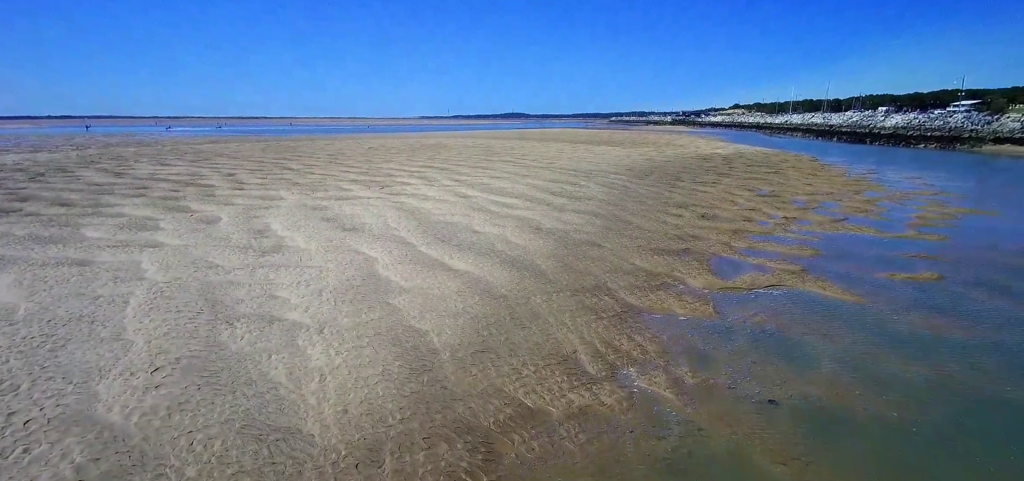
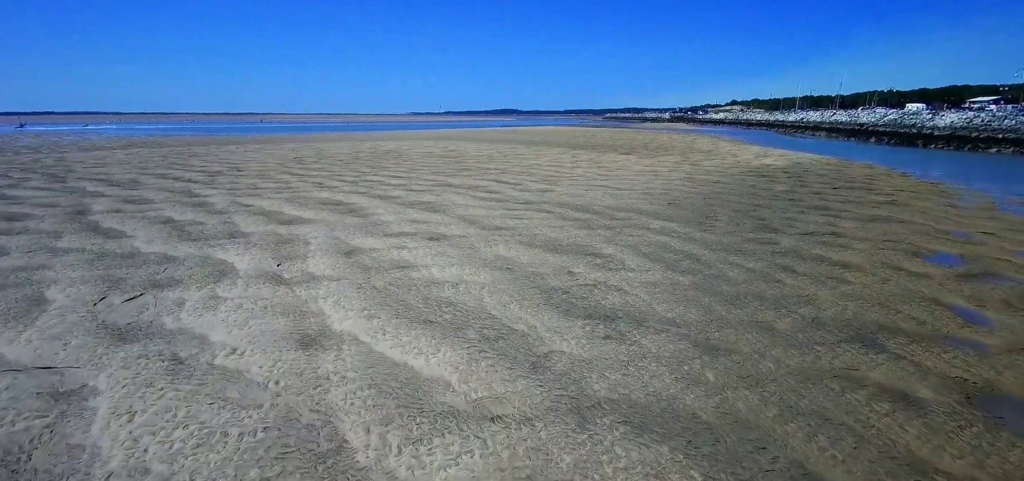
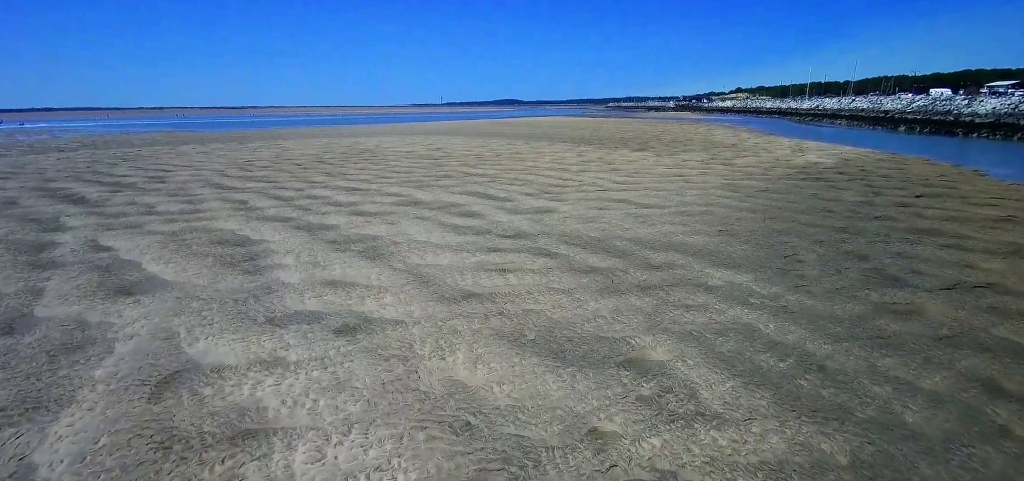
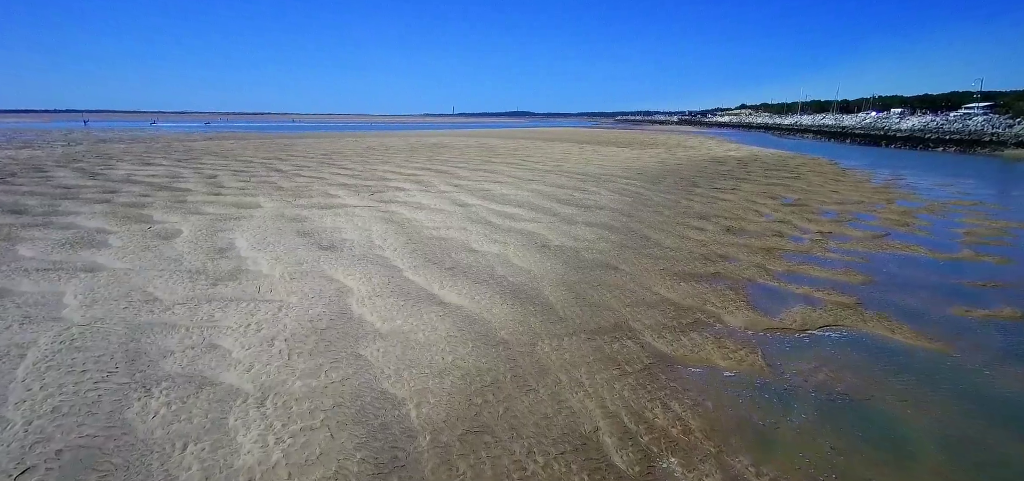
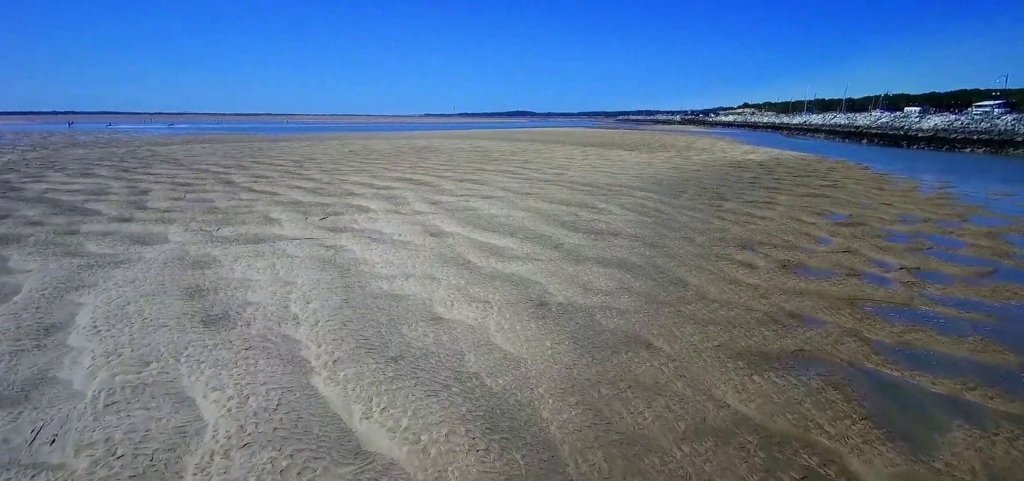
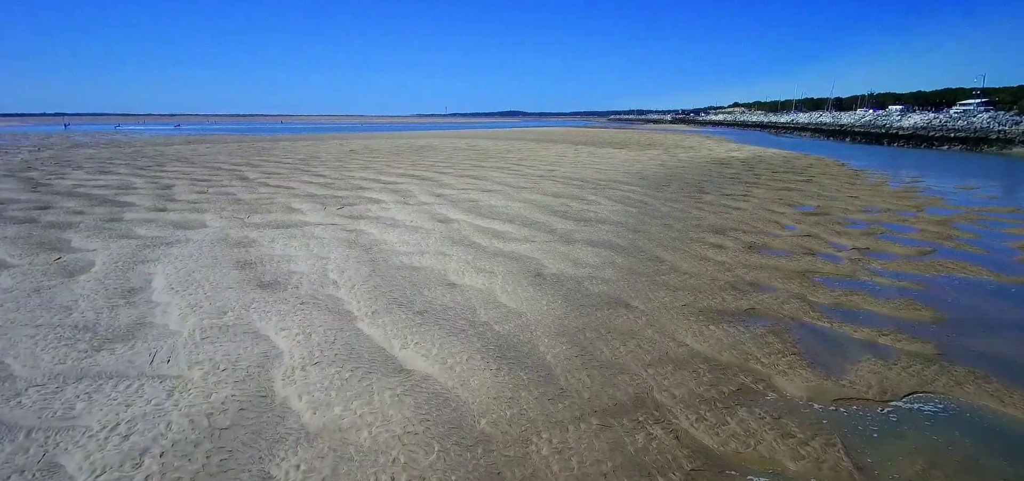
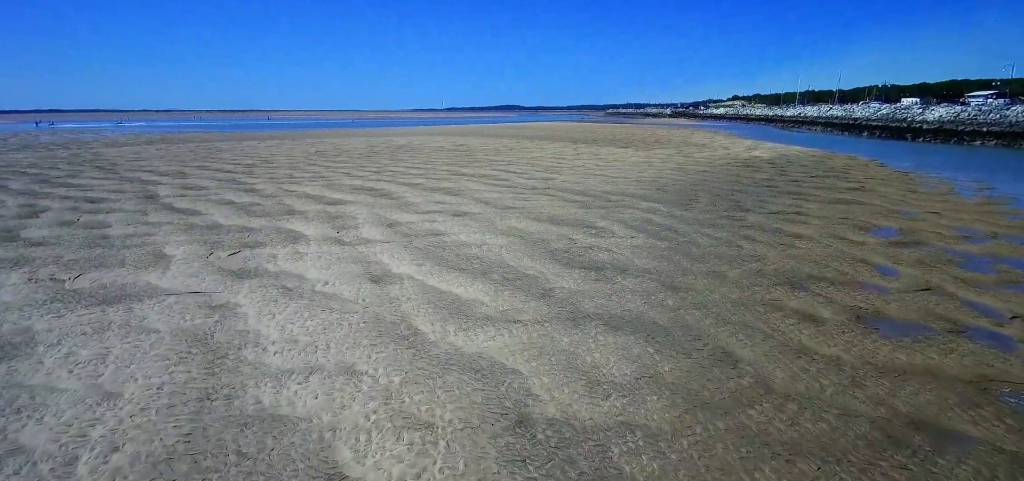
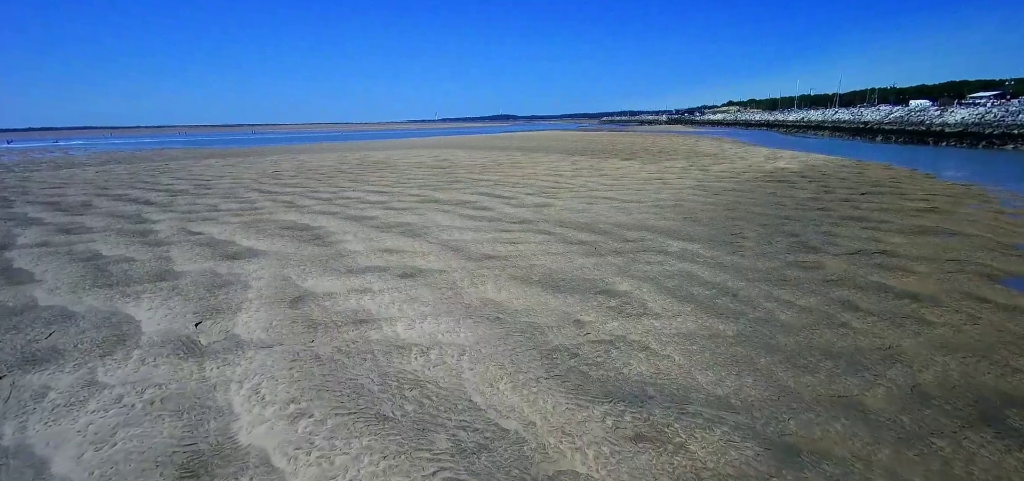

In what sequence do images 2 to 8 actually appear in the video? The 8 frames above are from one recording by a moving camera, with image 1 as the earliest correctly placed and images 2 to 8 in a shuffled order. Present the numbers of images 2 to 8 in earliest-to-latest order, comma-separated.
4, 6, 5, 7, 2, 8, 3
